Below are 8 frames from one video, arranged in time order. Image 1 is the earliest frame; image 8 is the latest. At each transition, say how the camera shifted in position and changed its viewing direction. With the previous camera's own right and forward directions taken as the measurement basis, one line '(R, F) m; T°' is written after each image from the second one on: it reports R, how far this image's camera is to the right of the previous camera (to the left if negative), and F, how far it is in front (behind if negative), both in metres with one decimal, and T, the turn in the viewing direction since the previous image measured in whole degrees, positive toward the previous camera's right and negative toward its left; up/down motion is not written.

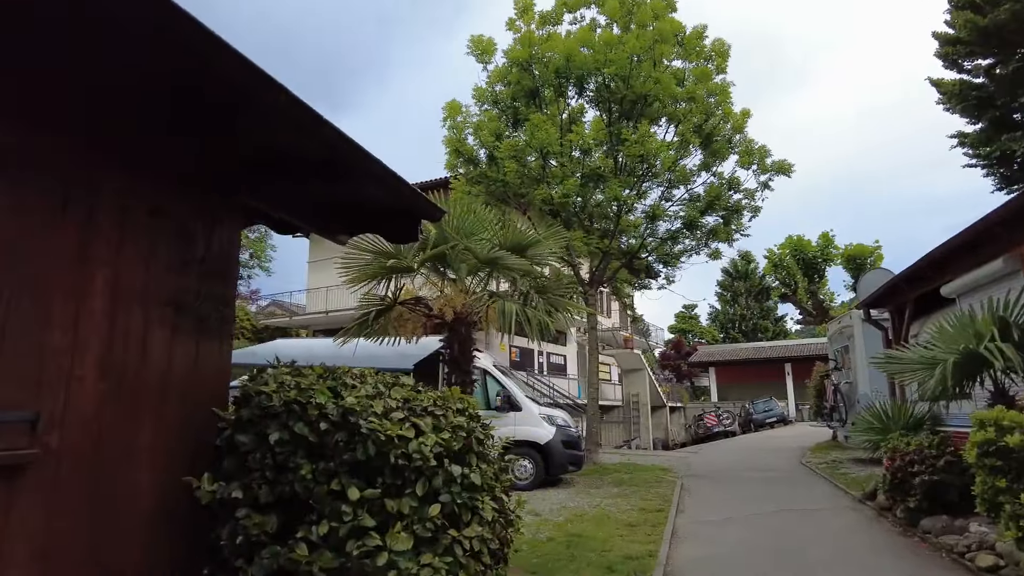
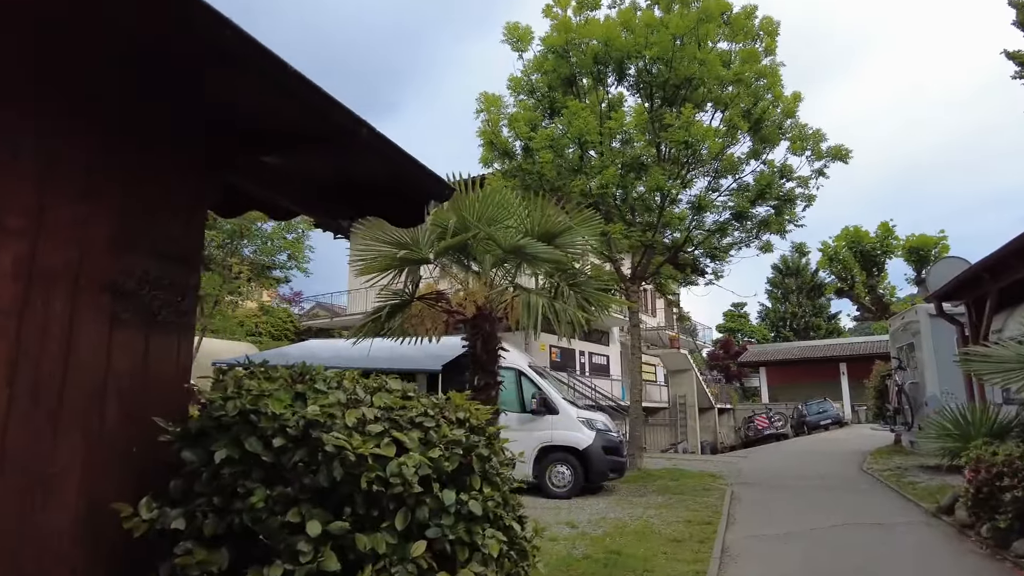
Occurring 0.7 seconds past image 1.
(+0.1, +0.6) m; -4°
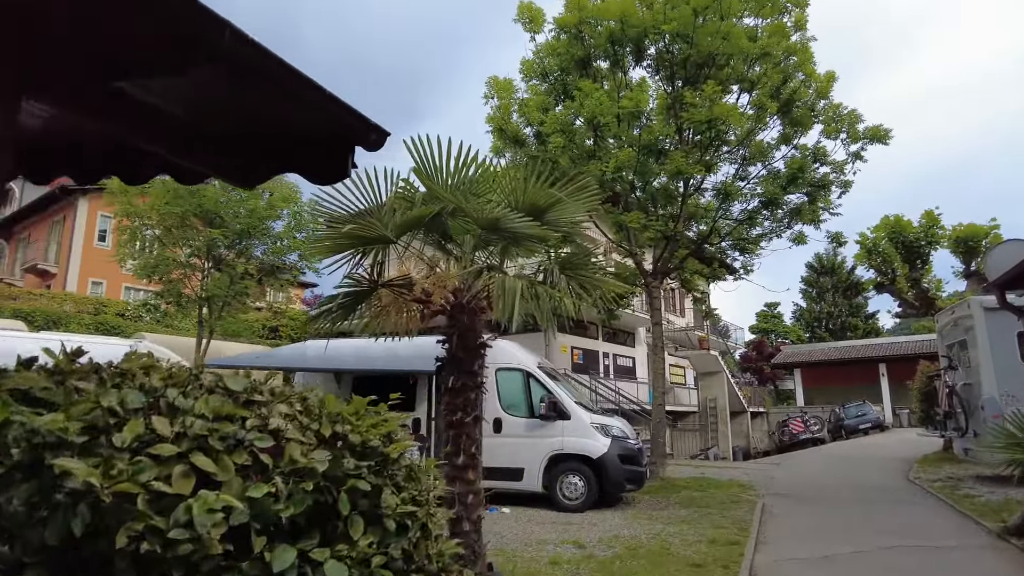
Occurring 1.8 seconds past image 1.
(+0.4, +0.9) m; -3°
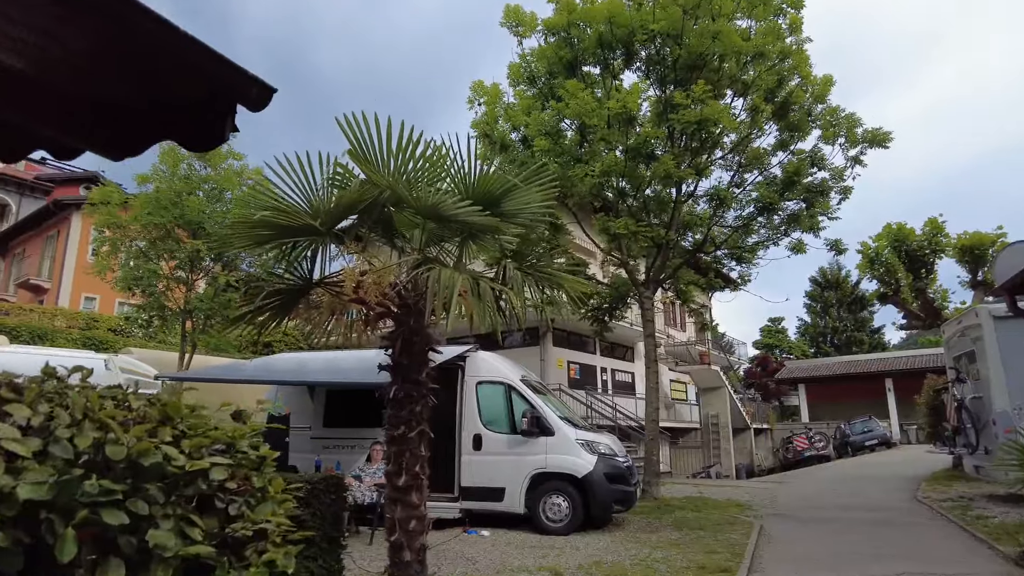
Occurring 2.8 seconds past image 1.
(+0.4, +0.6) m; 0°
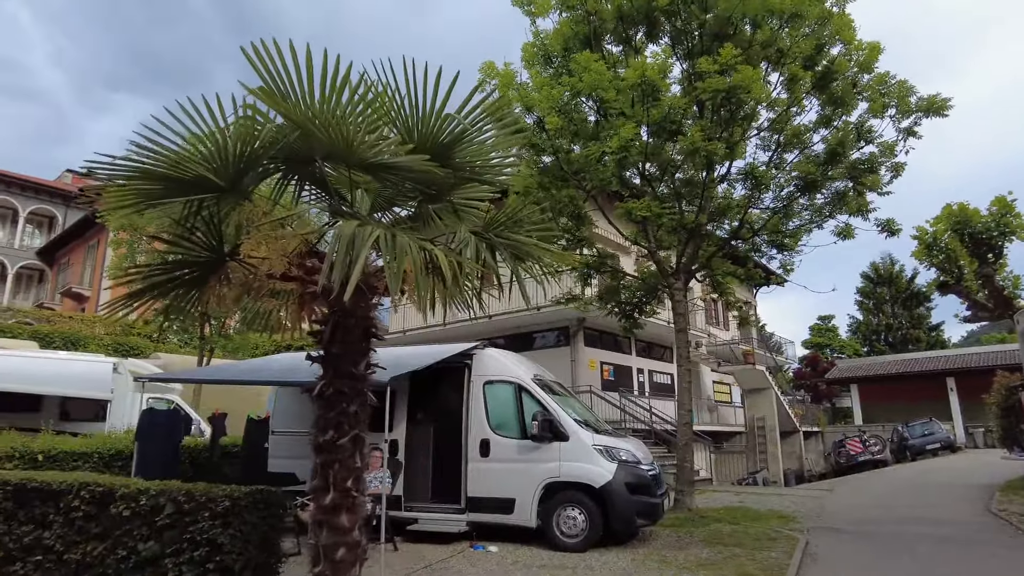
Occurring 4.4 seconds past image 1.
(+0.5, +1.0) m; -4°
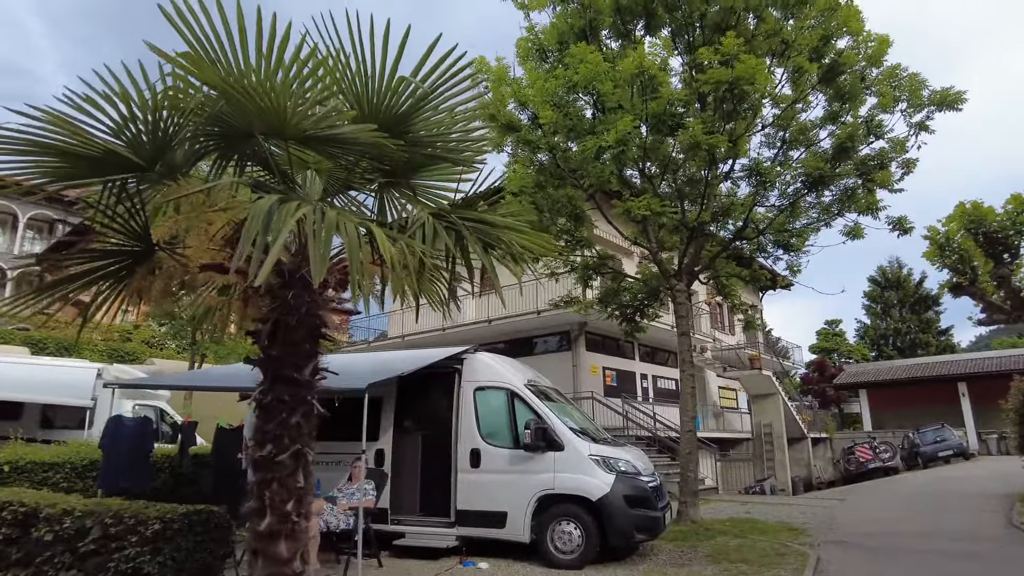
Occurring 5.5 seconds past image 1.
(+0.2, +0.5) m; 0°
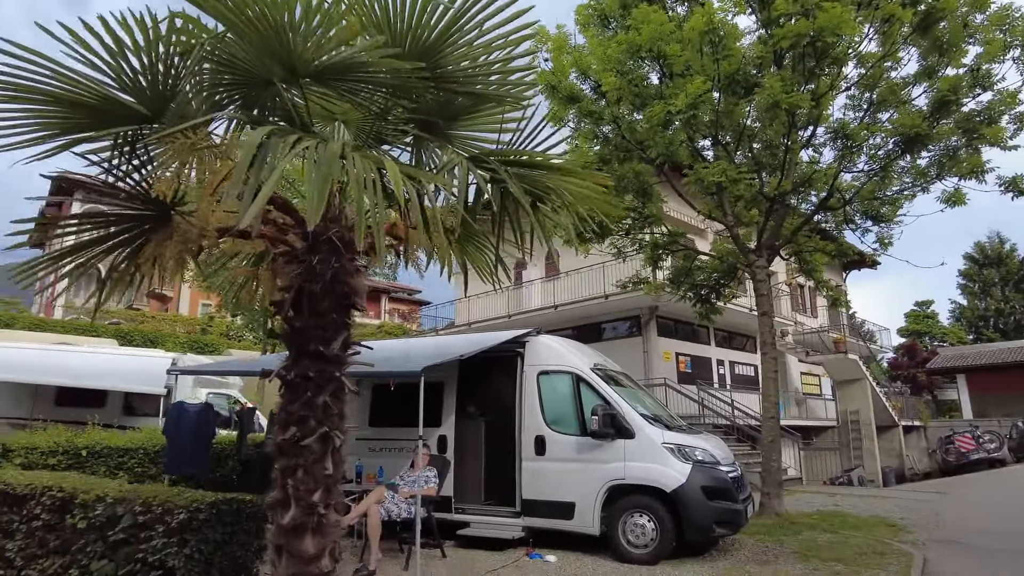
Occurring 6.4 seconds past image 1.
(+0.1, +0.5) m; -6°
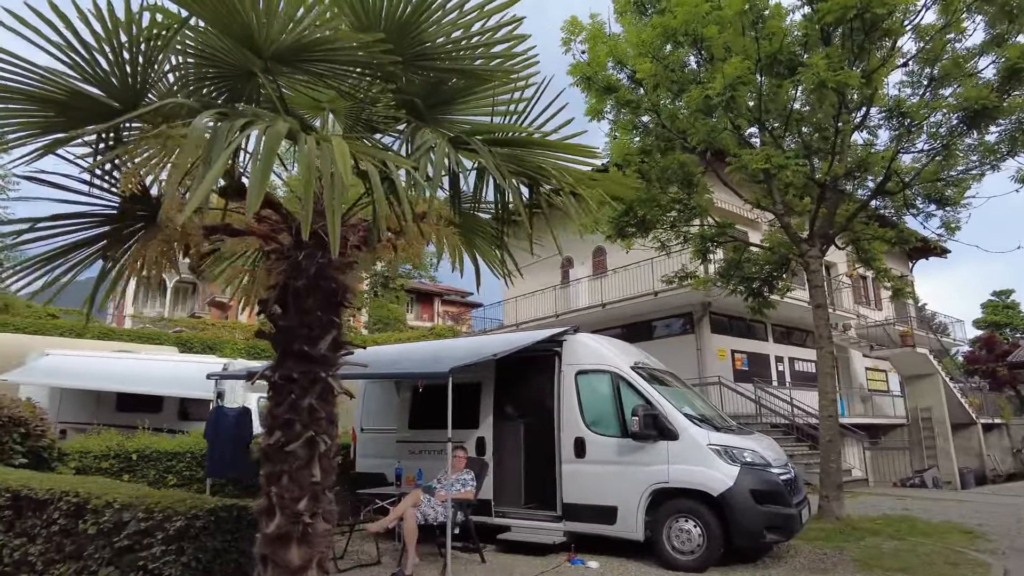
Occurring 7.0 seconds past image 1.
(+0.2, +0.2) m; -5°
